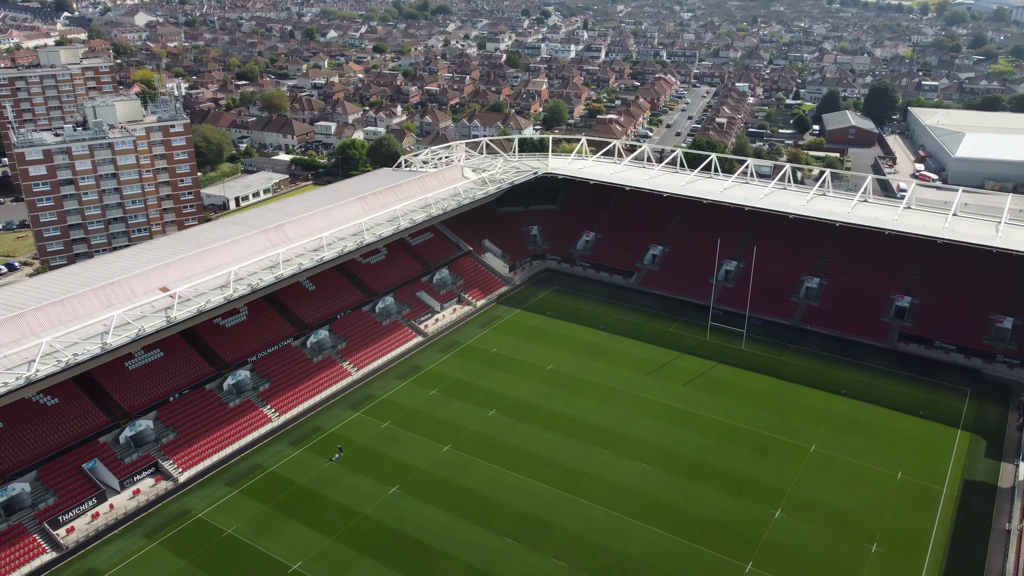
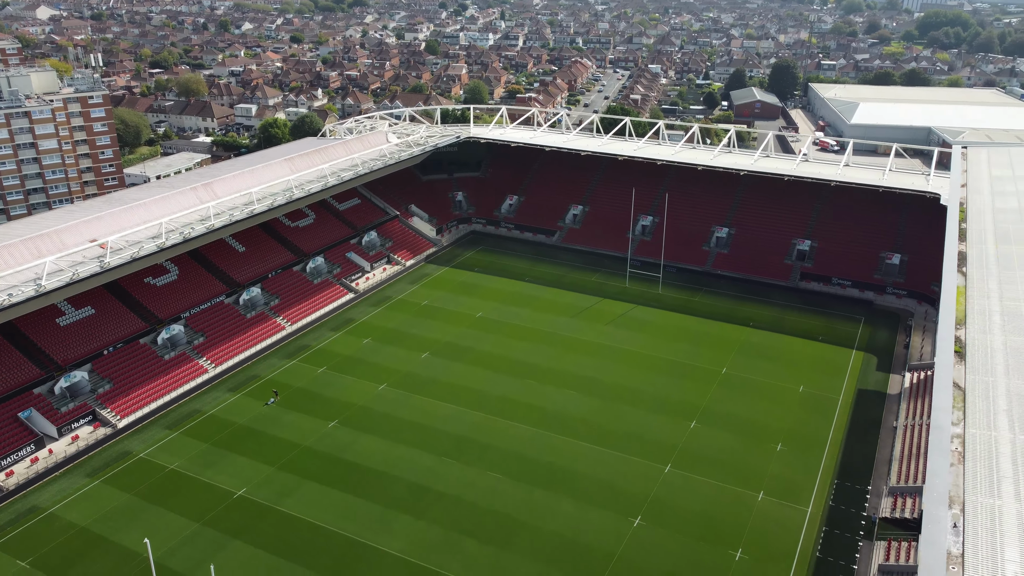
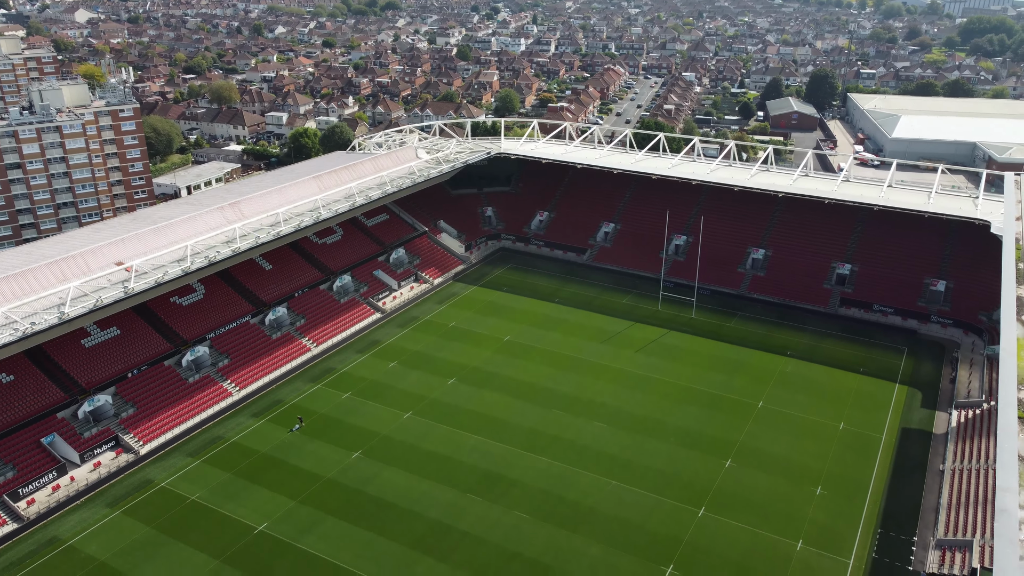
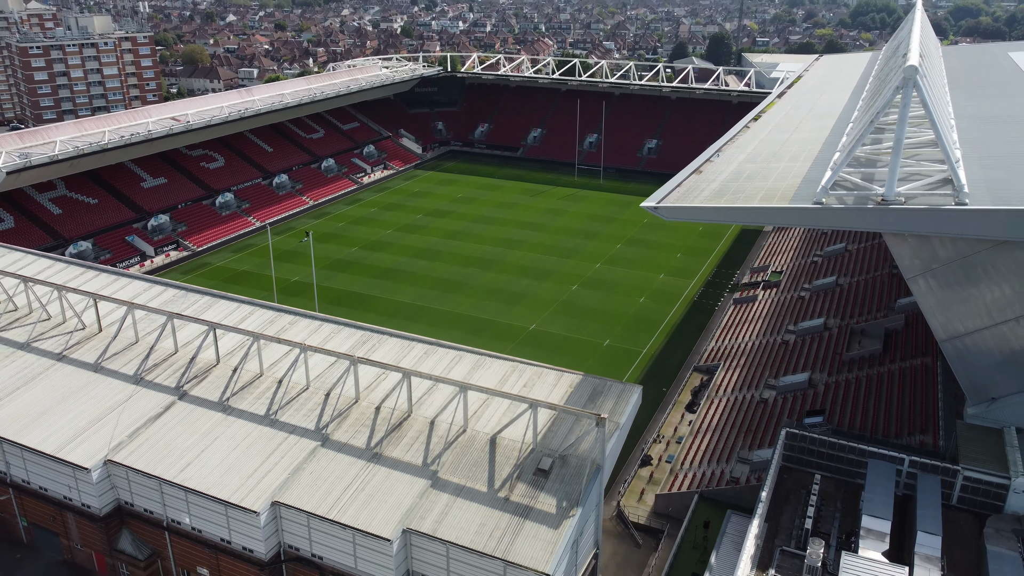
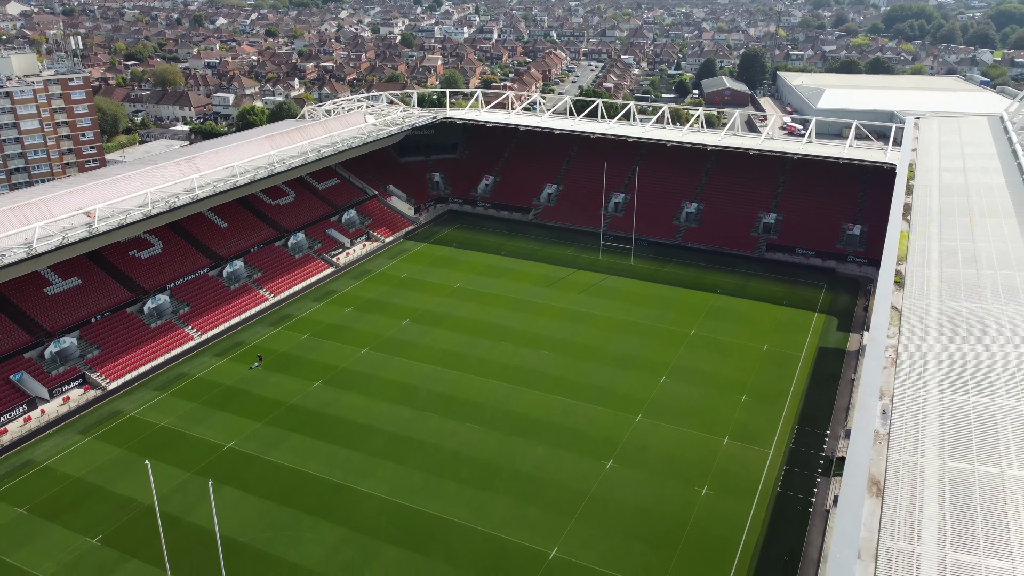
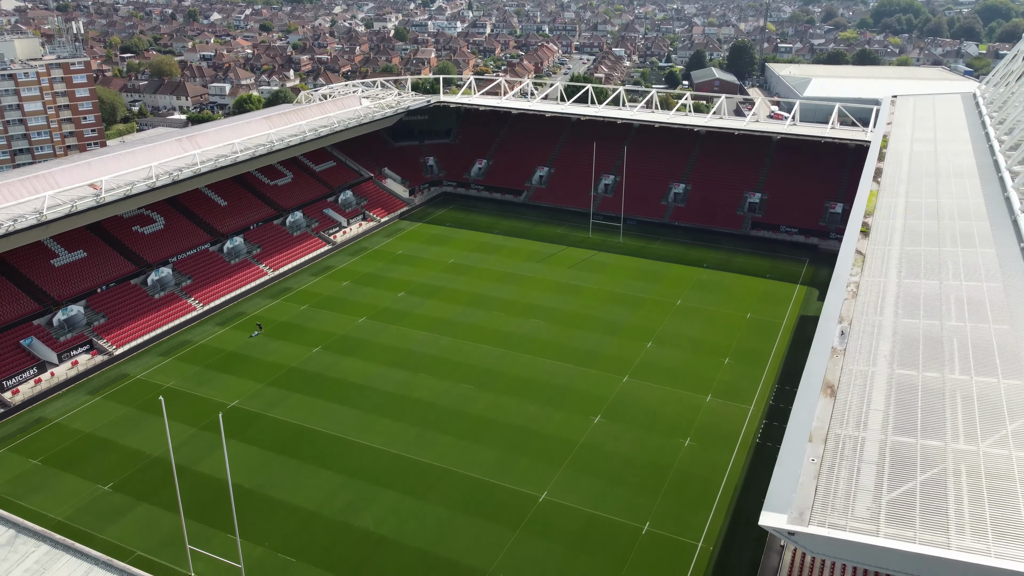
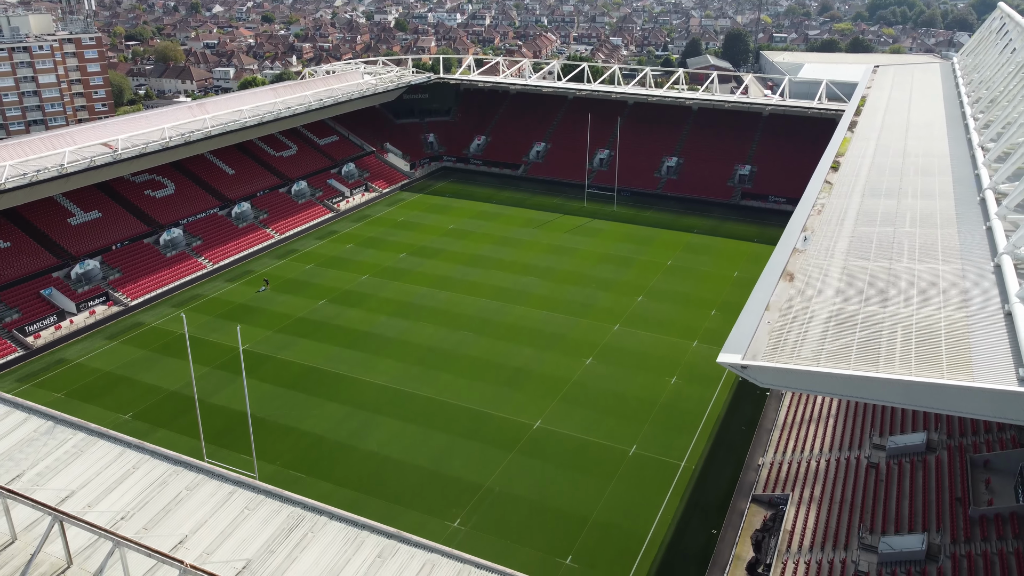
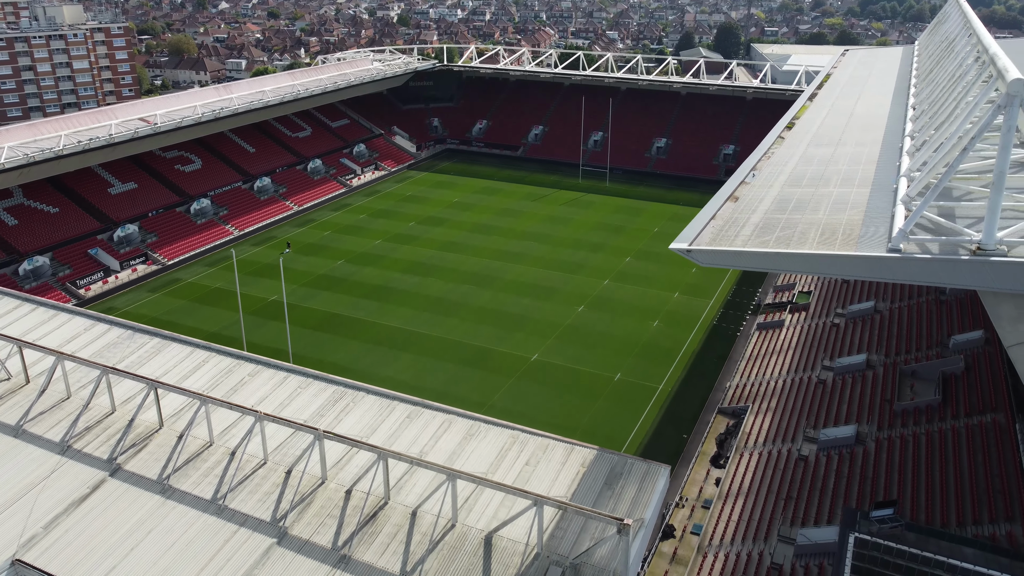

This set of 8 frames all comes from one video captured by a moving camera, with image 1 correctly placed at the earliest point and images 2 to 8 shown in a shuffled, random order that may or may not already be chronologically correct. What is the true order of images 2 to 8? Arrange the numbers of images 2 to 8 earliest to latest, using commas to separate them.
3, 2, 5, 6, 7, 8, 4
